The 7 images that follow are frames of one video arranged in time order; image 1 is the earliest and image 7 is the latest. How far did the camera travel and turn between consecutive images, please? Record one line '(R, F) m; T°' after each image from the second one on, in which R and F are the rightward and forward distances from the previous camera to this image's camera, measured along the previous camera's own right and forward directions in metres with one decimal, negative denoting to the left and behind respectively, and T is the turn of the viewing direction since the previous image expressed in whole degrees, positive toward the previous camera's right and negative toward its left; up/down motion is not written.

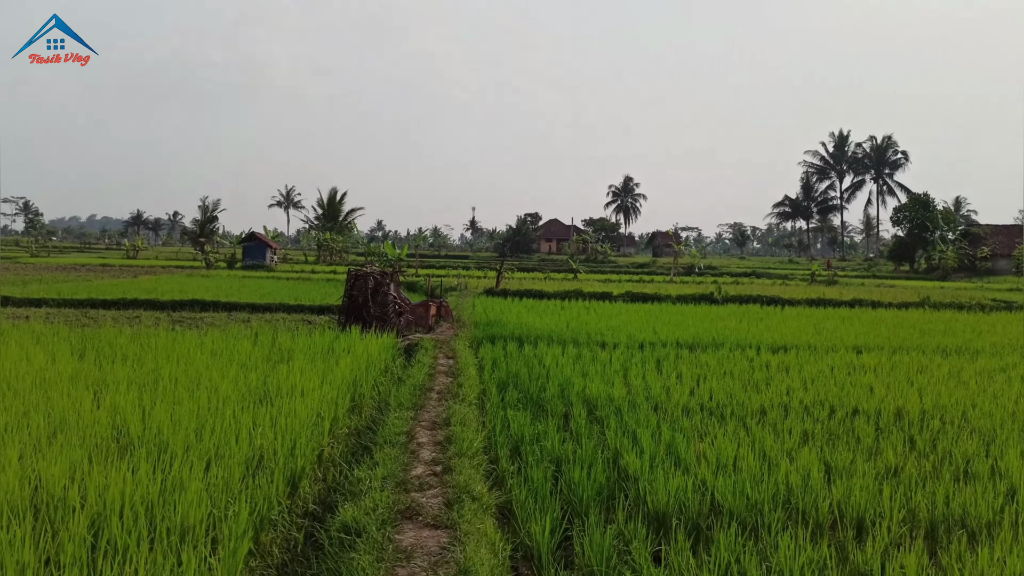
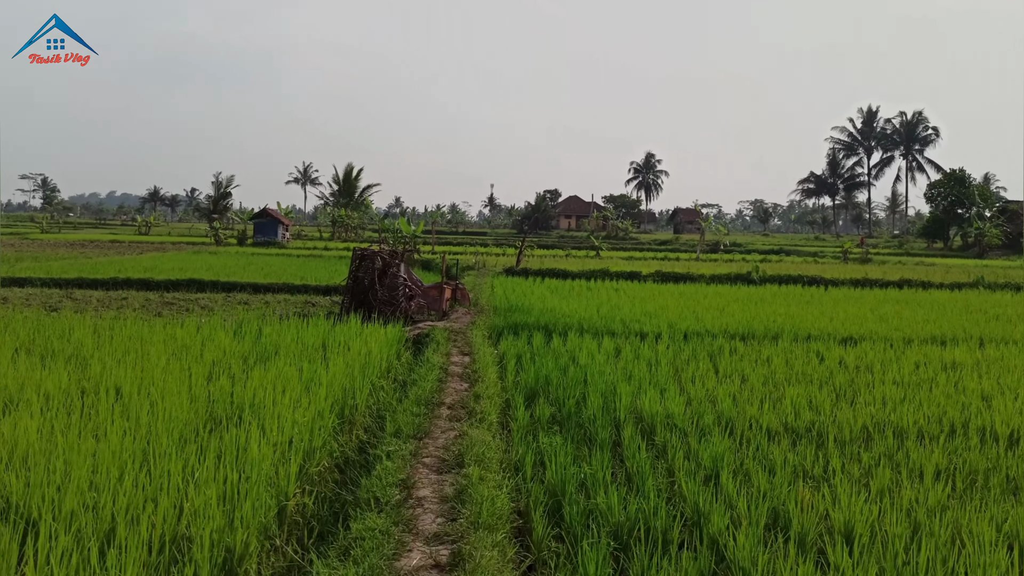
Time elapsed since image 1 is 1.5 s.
(-0.1, +1.1) m; -2°
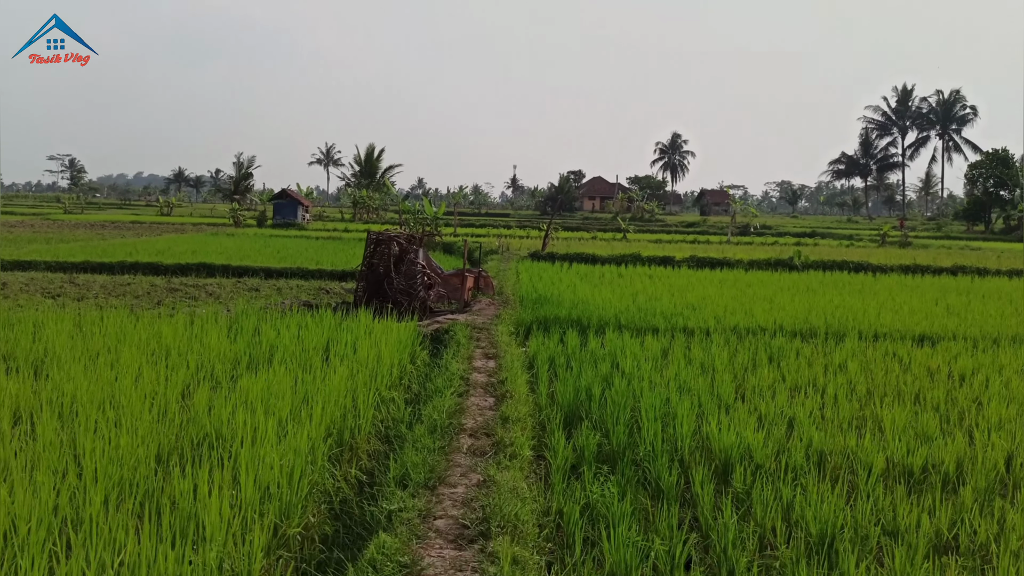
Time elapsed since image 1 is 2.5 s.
(-0.1, +0.8) m; -2°
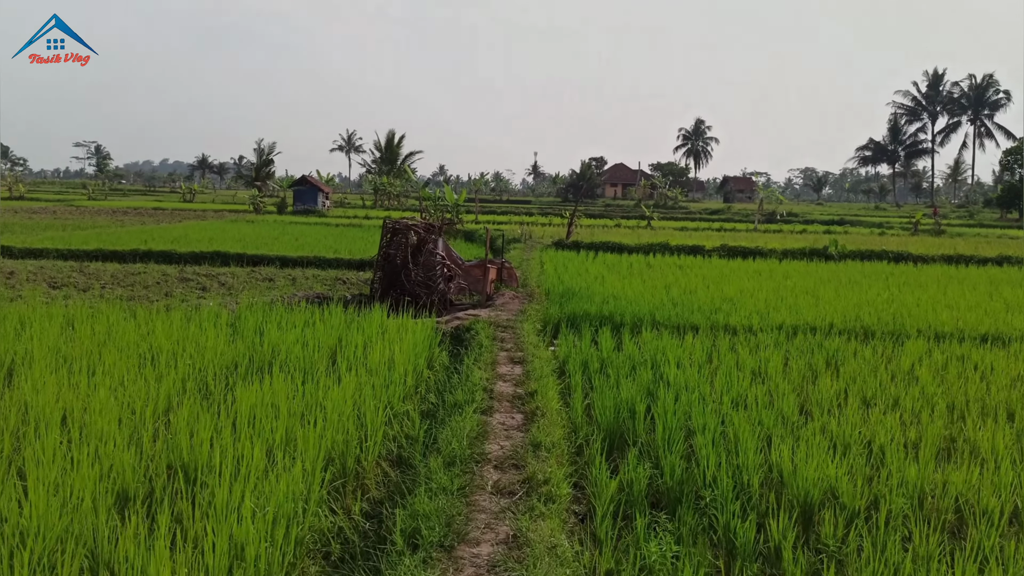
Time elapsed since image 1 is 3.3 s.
(-0.1, +0.5) m; -2°
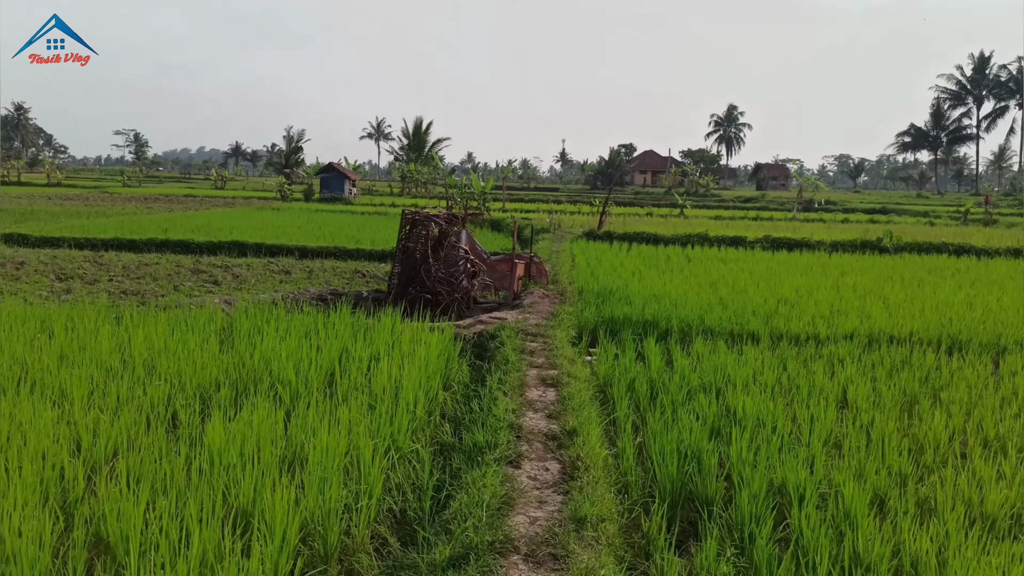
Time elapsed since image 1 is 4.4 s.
(0.0, +0.7) m; -3°
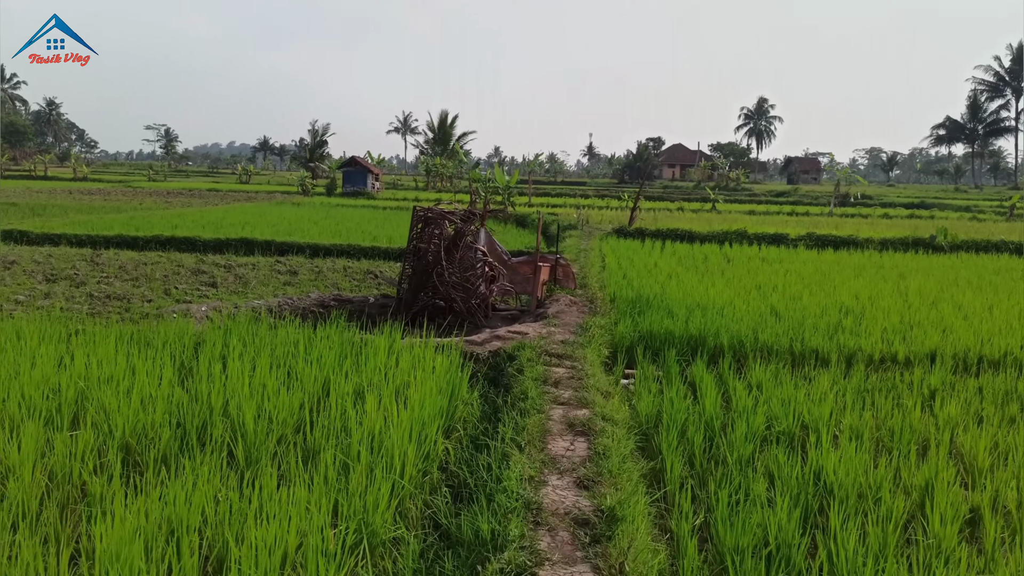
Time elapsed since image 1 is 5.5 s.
(0.0, +0.7) m; -2°
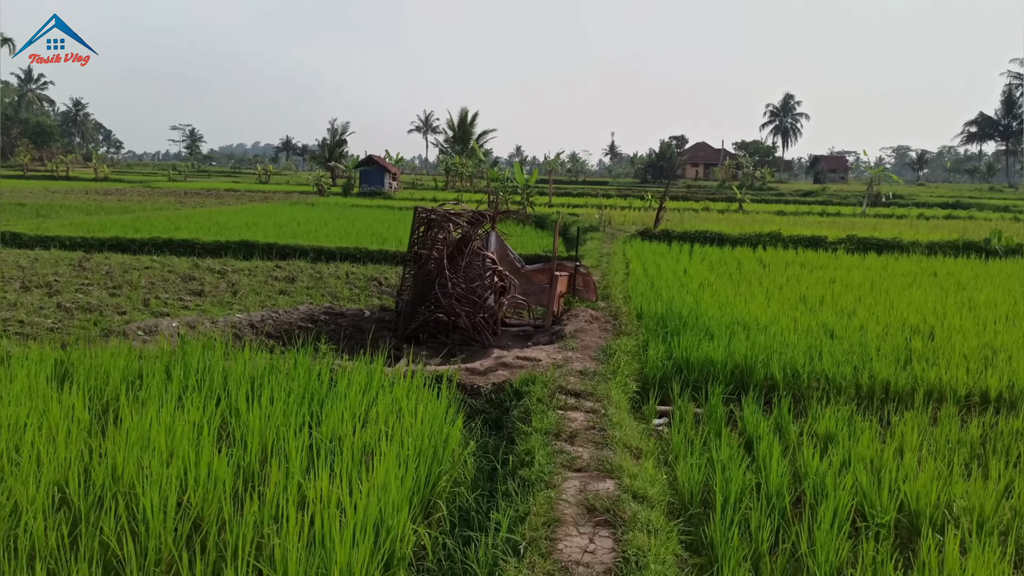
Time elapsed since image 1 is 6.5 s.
(+0.1, +0.7) m; -2°
